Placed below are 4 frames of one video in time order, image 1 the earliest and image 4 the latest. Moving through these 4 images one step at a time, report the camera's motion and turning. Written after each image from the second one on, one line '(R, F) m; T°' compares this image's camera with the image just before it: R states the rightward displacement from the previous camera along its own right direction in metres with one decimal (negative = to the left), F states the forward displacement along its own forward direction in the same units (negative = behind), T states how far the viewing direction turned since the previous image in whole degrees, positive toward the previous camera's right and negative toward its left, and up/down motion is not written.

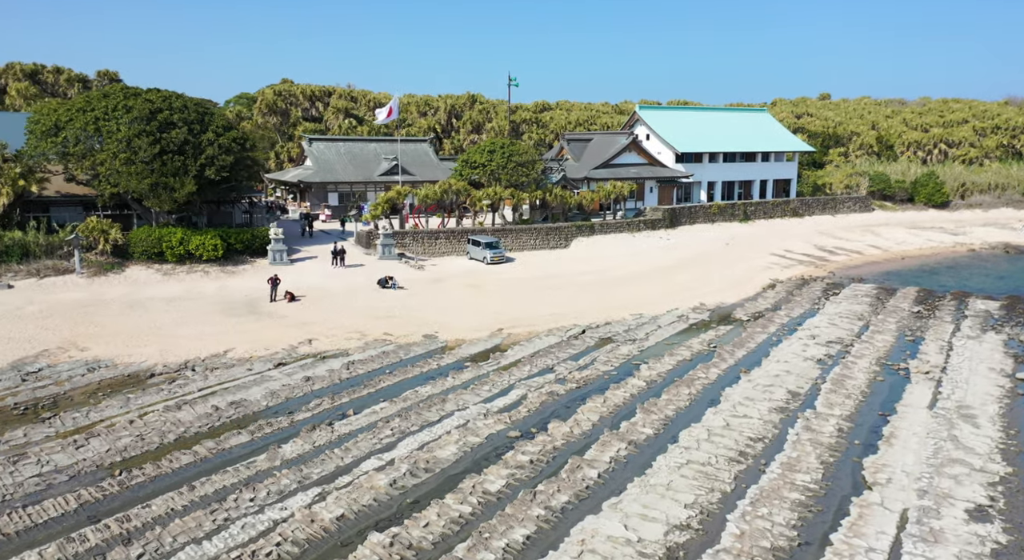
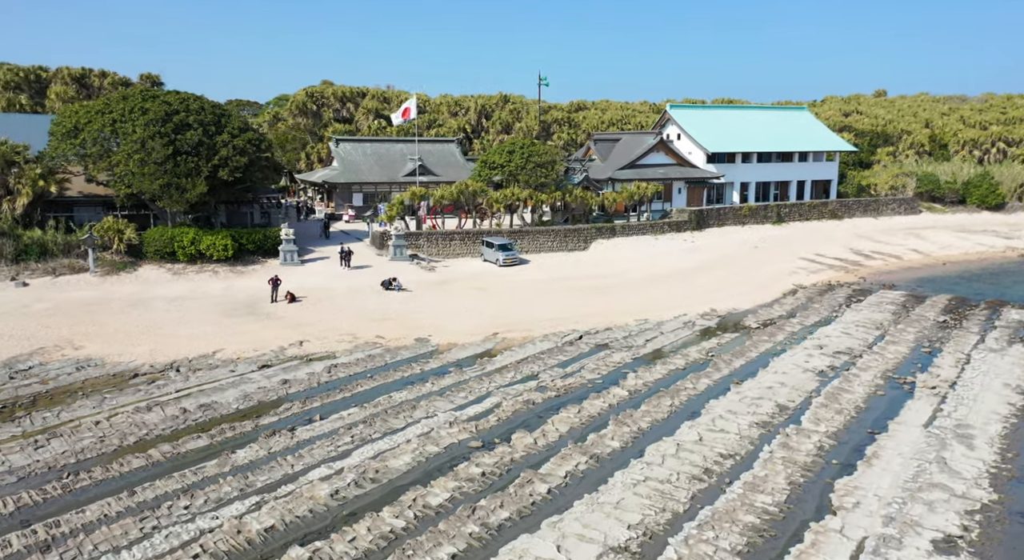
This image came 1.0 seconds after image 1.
(+1.9, +0.5) m; -4°
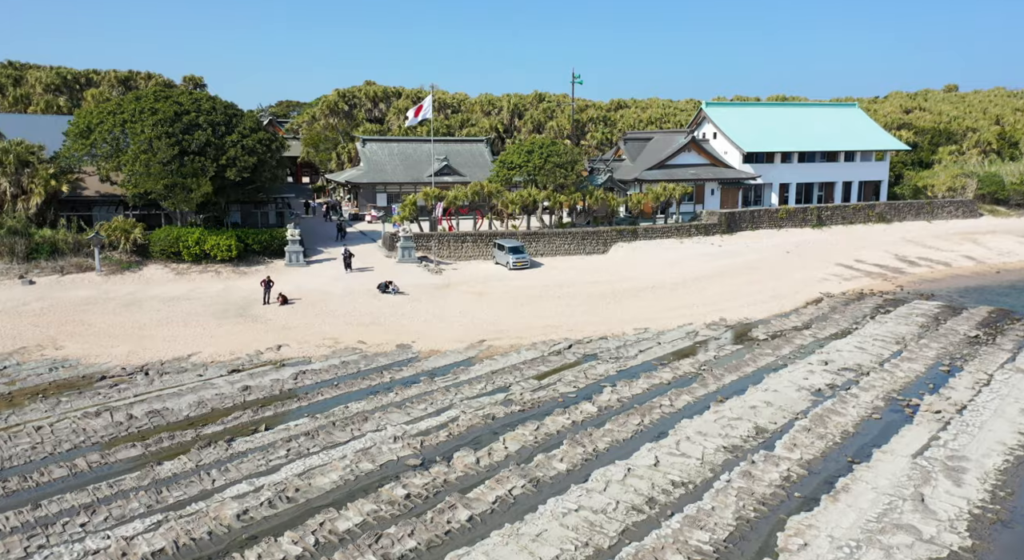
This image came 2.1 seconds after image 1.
(+2.4, +1.0) m; -4°
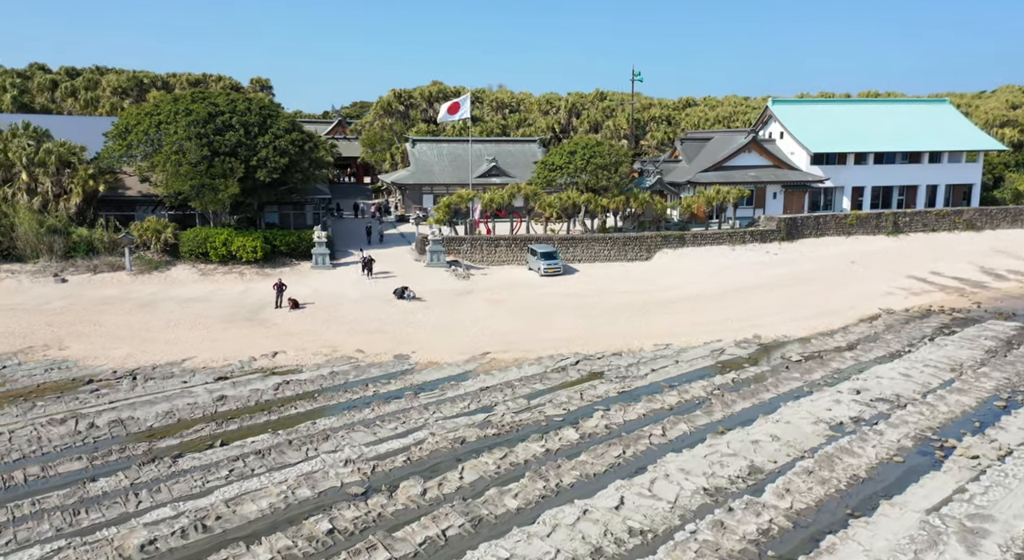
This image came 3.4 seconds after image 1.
(+2.6, +1.5) m; -6°
